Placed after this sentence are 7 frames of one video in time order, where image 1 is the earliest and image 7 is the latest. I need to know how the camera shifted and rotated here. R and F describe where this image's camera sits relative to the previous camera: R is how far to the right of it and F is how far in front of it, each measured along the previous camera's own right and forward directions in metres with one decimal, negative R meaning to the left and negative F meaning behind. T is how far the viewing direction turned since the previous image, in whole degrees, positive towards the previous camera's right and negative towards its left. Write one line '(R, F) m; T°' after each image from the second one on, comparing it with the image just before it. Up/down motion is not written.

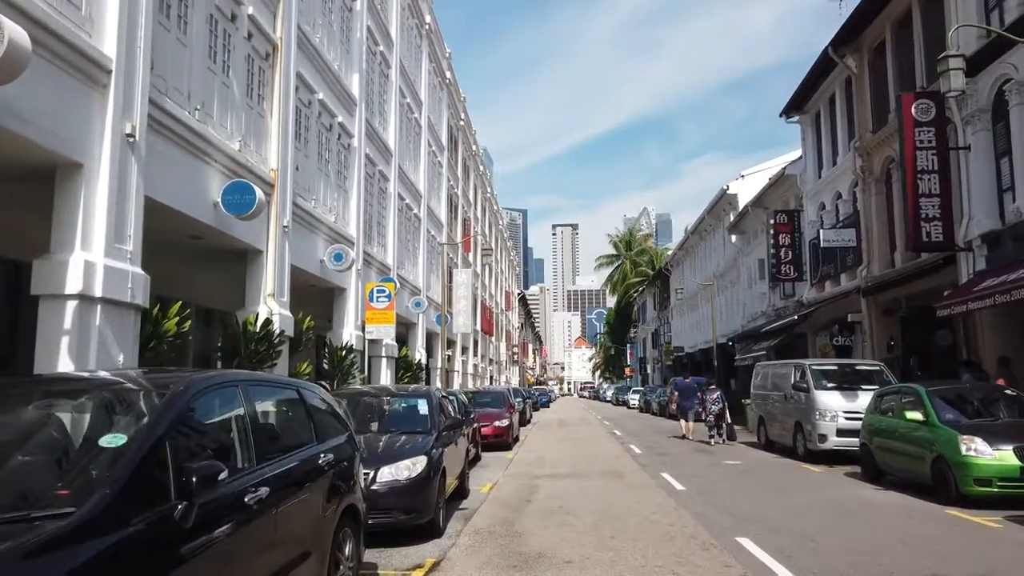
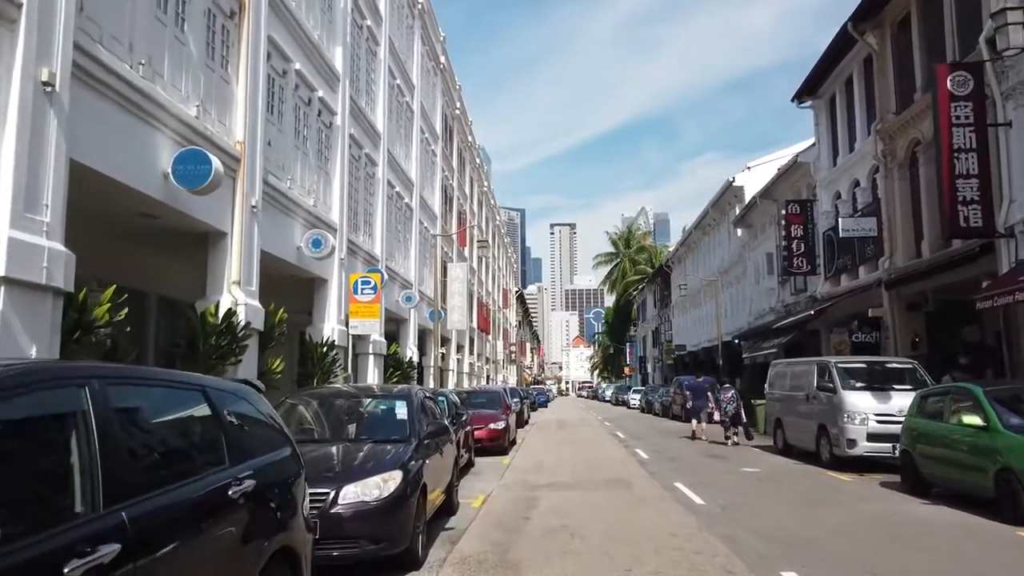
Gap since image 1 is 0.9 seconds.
(0.0, +1.7) m; 0°
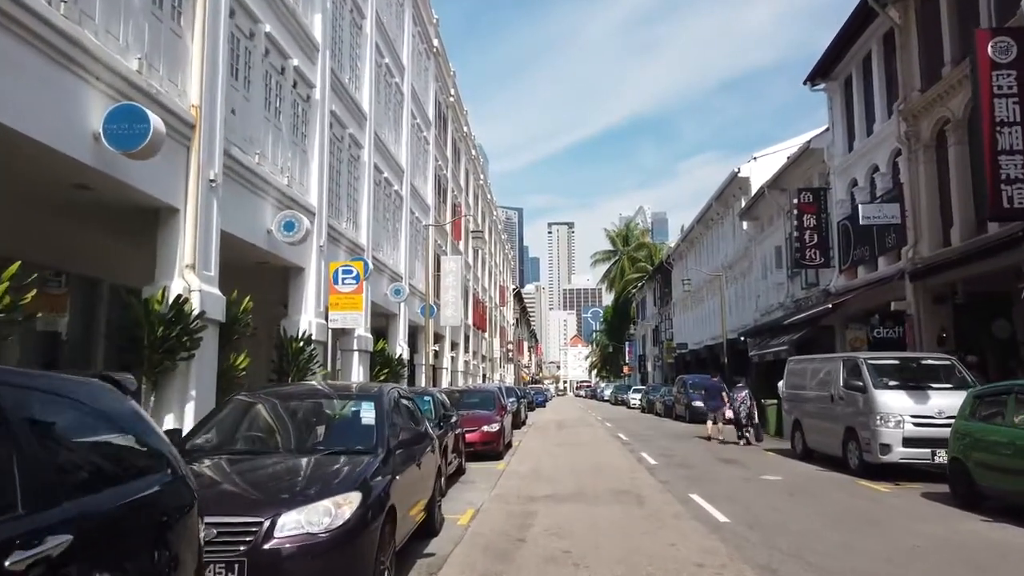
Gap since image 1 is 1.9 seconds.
(+0.1, +1.7) m; 0°
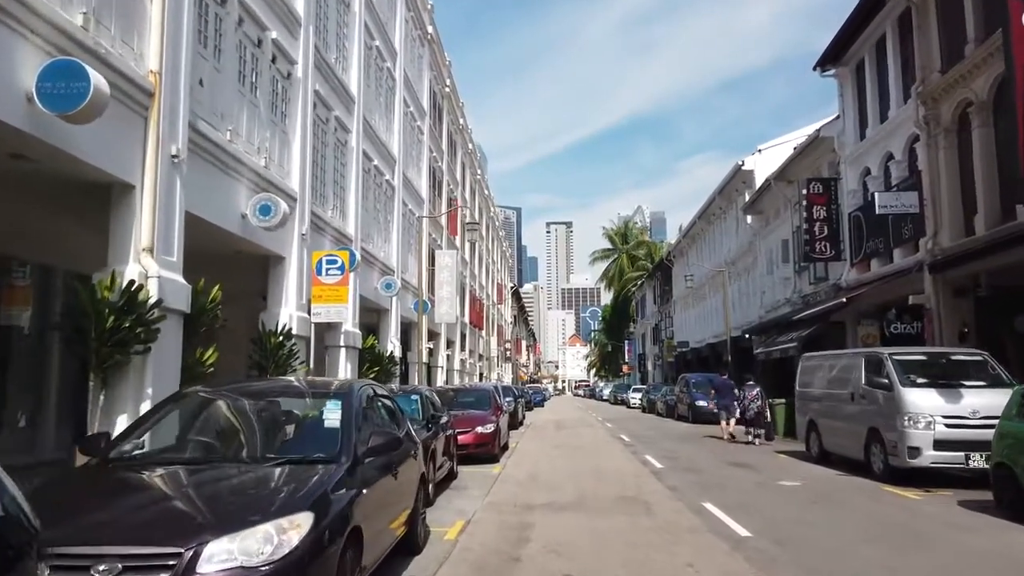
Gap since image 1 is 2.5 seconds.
(+0.1, +1.2) m; 0°
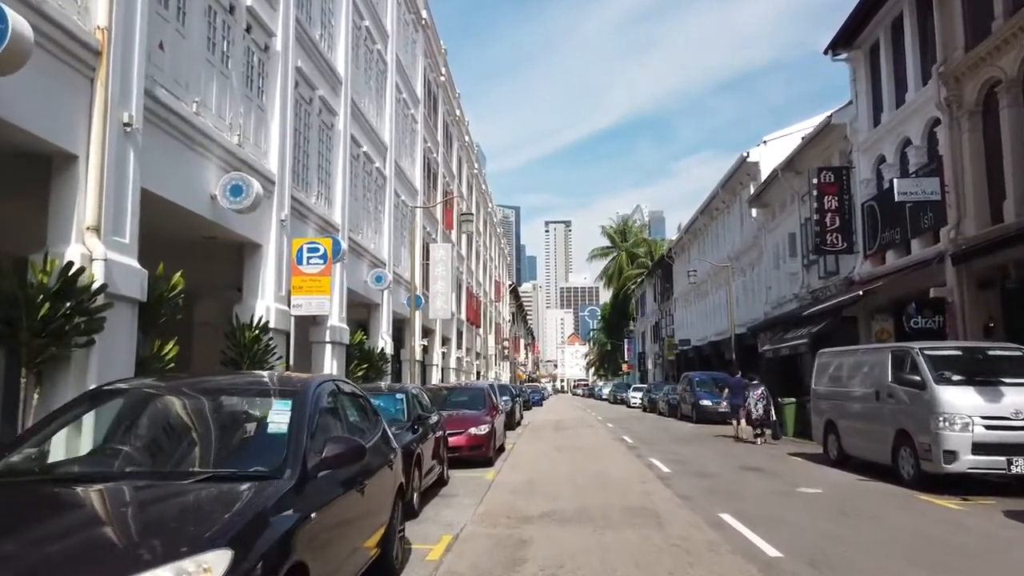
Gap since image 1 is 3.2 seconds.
(+0.1, +1.2) m; 0°
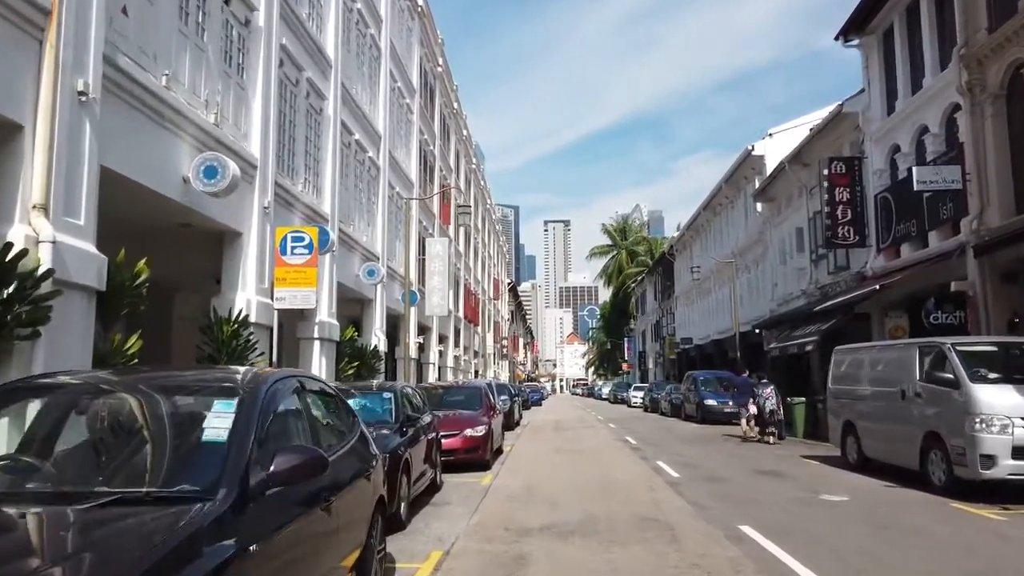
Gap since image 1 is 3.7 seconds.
(0.0, +1.0) m; 0°
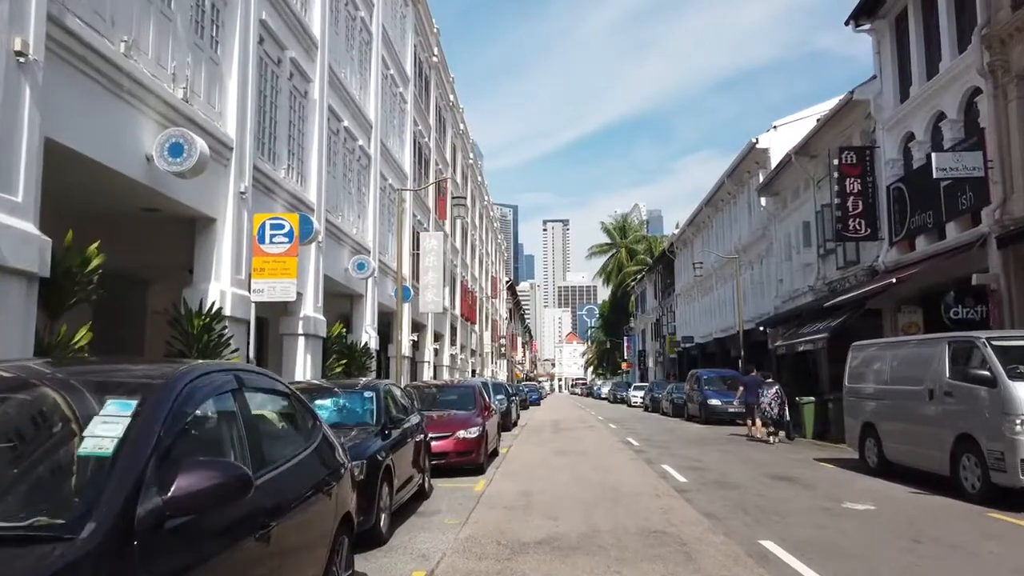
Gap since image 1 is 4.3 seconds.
(+0.1, +1.0) m; 0°
